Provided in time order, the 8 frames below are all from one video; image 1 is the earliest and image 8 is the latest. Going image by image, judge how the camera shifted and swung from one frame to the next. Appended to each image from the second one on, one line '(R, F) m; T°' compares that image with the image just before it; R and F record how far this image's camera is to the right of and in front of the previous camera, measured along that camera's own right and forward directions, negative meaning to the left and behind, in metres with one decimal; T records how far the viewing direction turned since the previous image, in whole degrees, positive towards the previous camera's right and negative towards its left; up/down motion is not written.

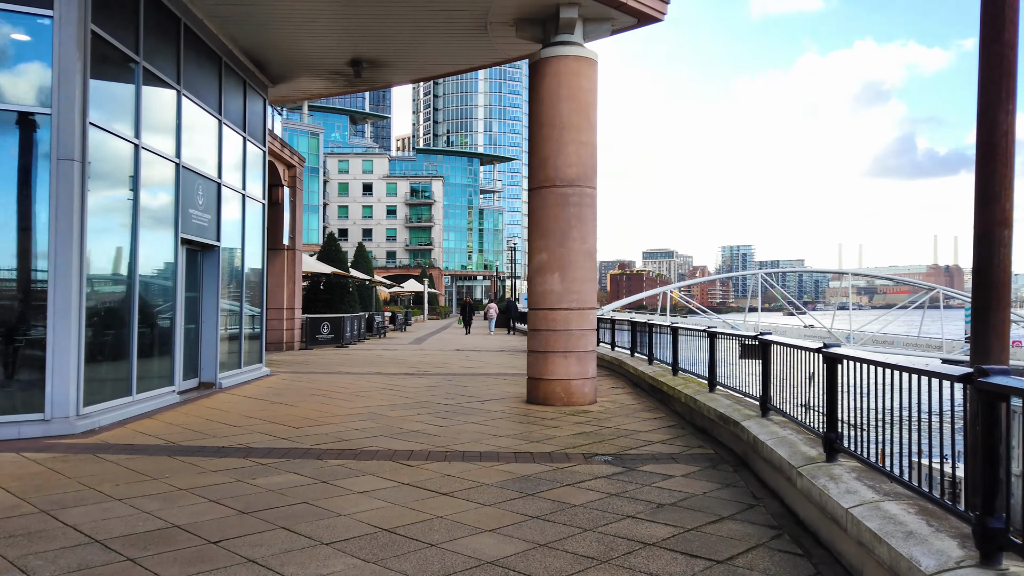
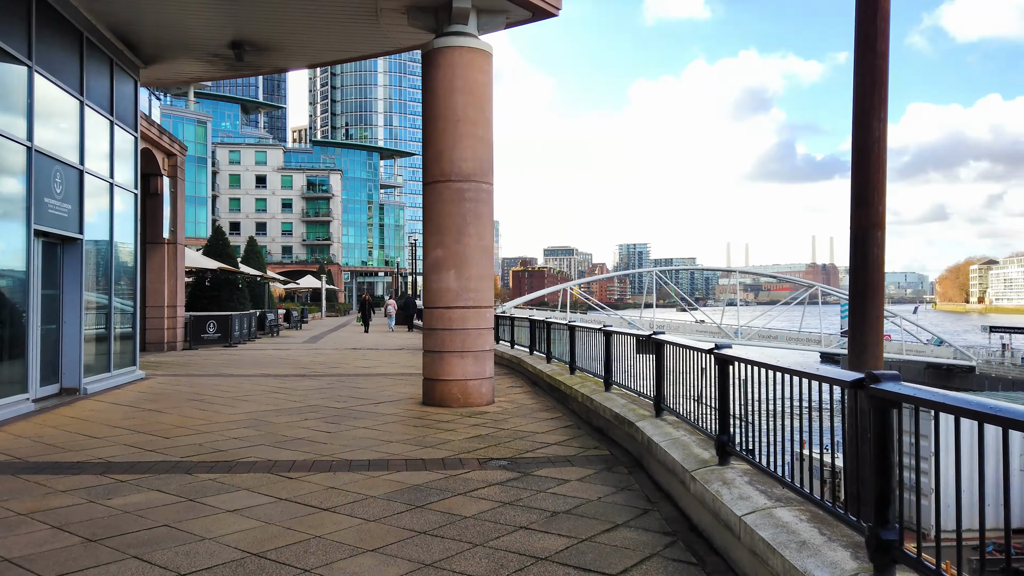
(+0.1, +0.2) m; +8°
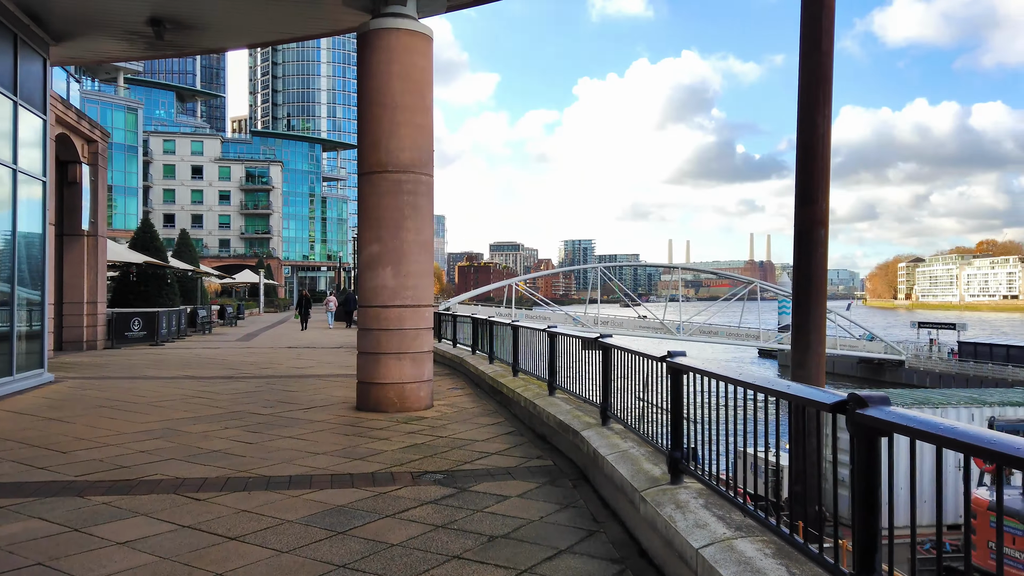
(+0.1, +0.4) m; +4°
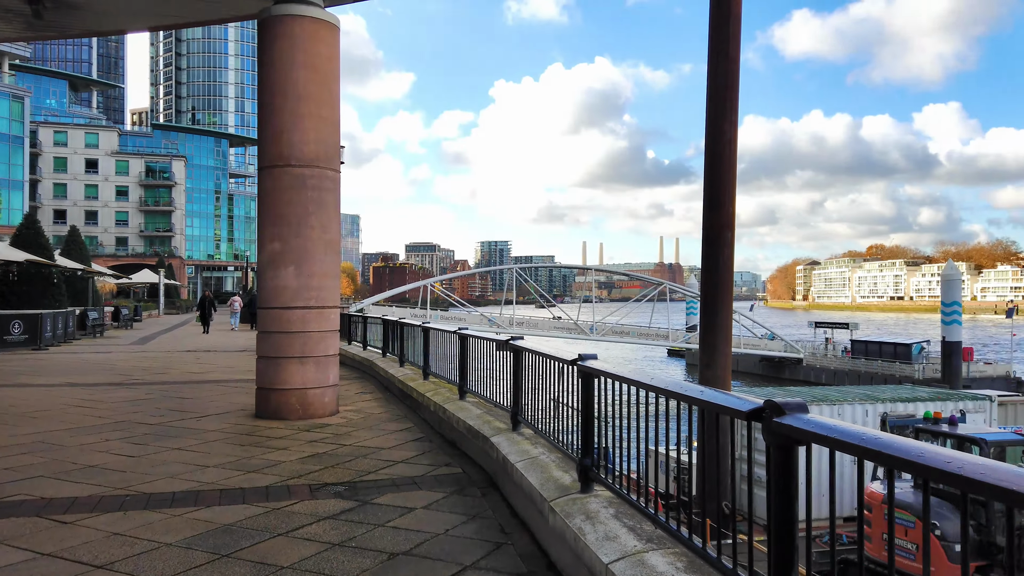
(+0.1, +0.2) m; +7°
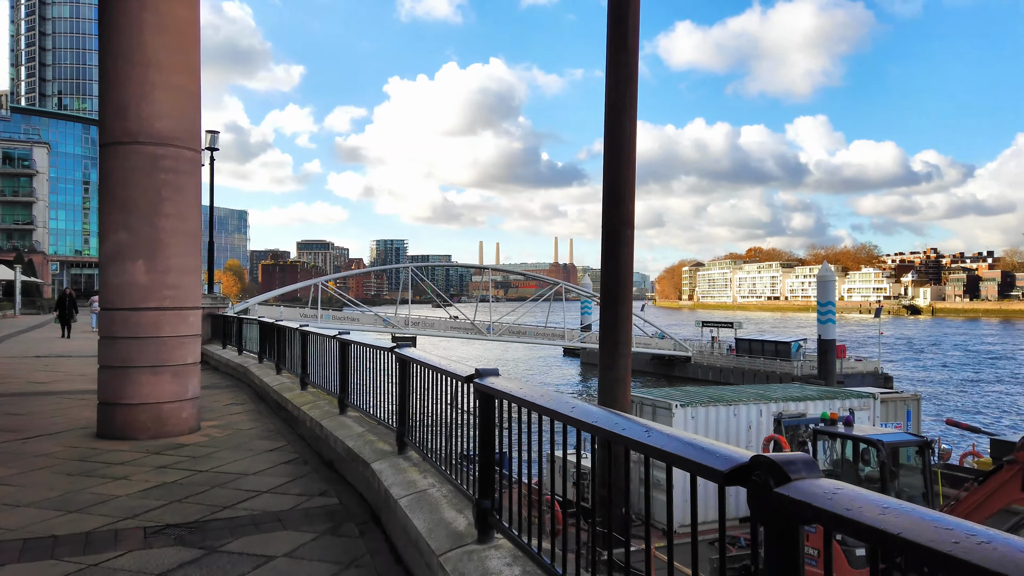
(+0.1, +0.7) m; +8°
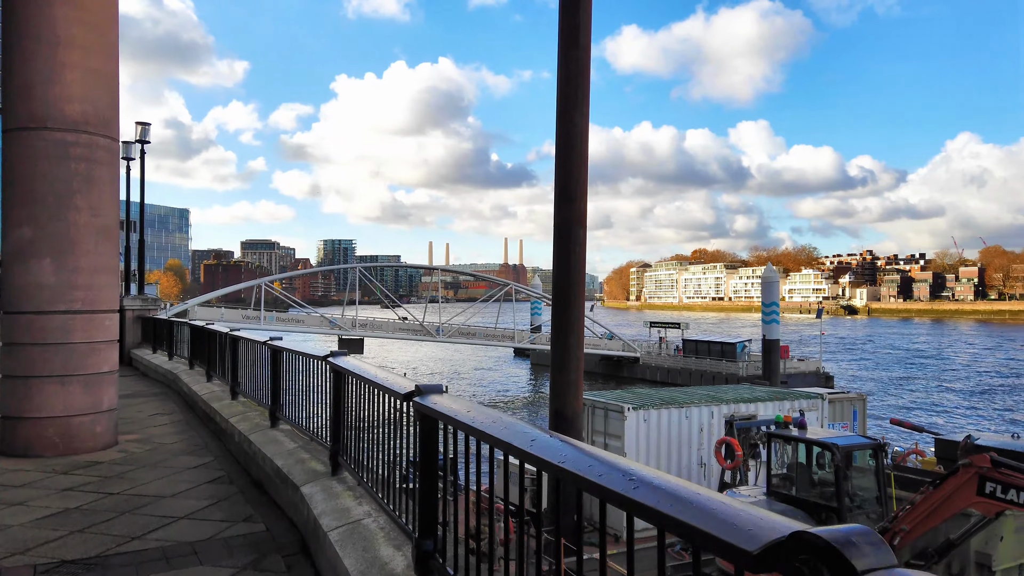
(0.0, +0.4) m; +4°
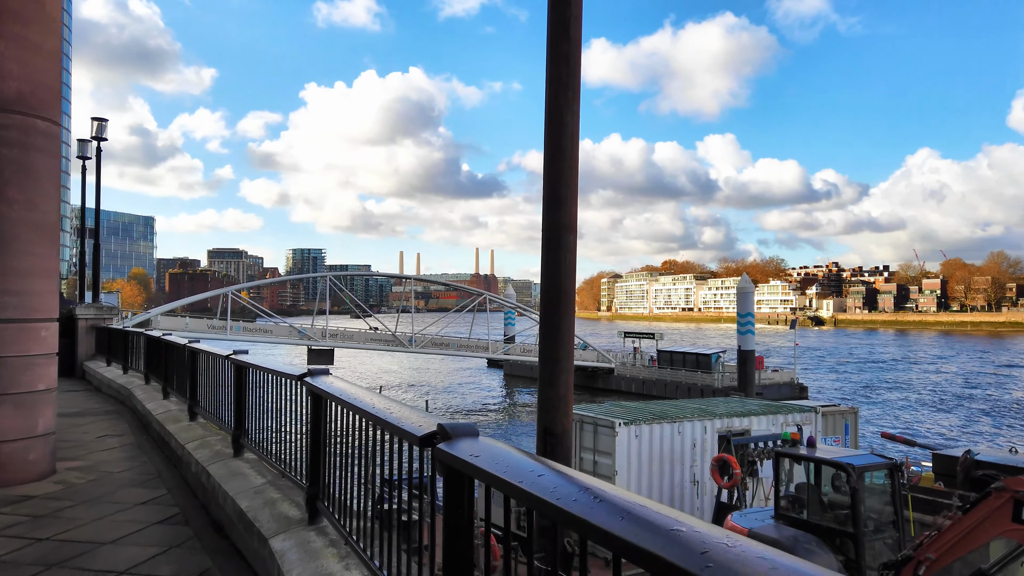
(-0.2, +0.7) m; +2°
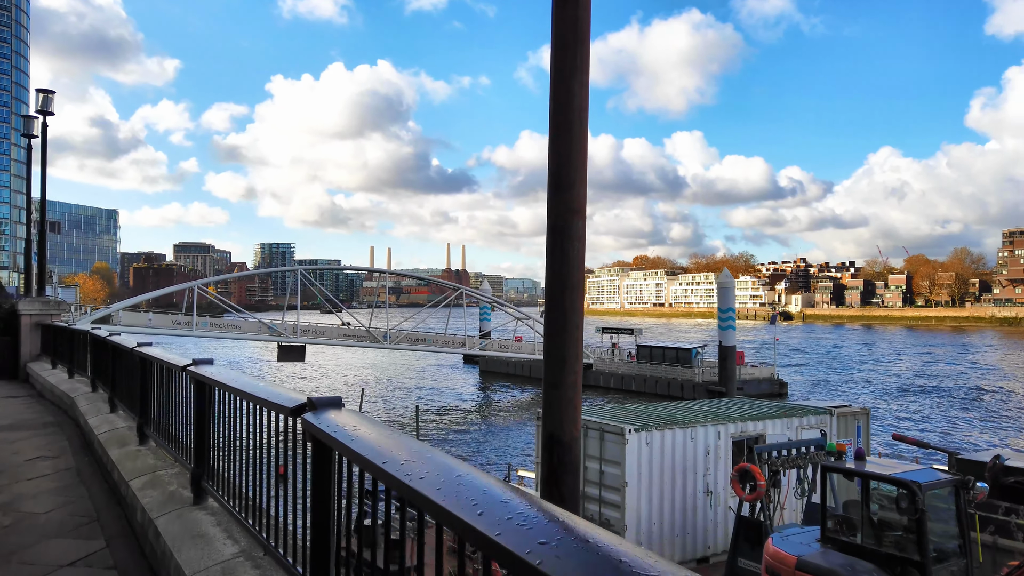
(-0.4, +1.1) m; +2°
